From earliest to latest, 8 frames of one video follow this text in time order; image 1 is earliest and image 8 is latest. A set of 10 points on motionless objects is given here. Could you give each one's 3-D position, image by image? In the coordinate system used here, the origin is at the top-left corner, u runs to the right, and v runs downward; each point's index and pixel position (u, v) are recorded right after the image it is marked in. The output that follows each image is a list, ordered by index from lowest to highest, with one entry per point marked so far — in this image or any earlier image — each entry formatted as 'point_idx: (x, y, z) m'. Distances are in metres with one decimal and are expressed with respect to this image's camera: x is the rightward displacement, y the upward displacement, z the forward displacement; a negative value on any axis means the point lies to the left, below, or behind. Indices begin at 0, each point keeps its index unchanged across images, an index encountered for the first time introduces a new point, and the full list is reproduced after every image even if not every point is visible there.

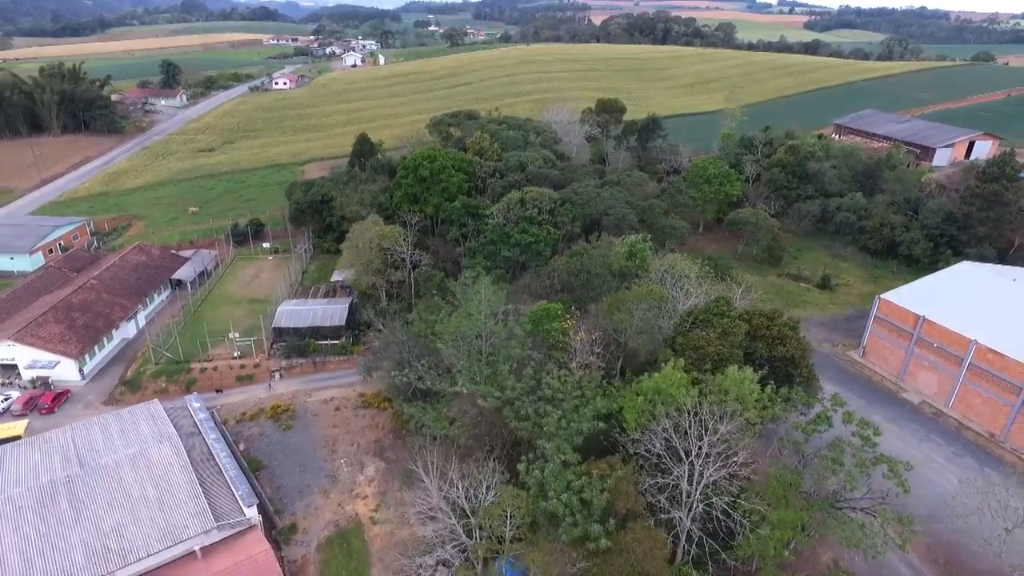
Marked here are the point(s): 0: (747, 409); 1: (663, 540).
0: (+6.8, -3.5, +18.3) m
1: (+3.8, -6.5, +16.1) m
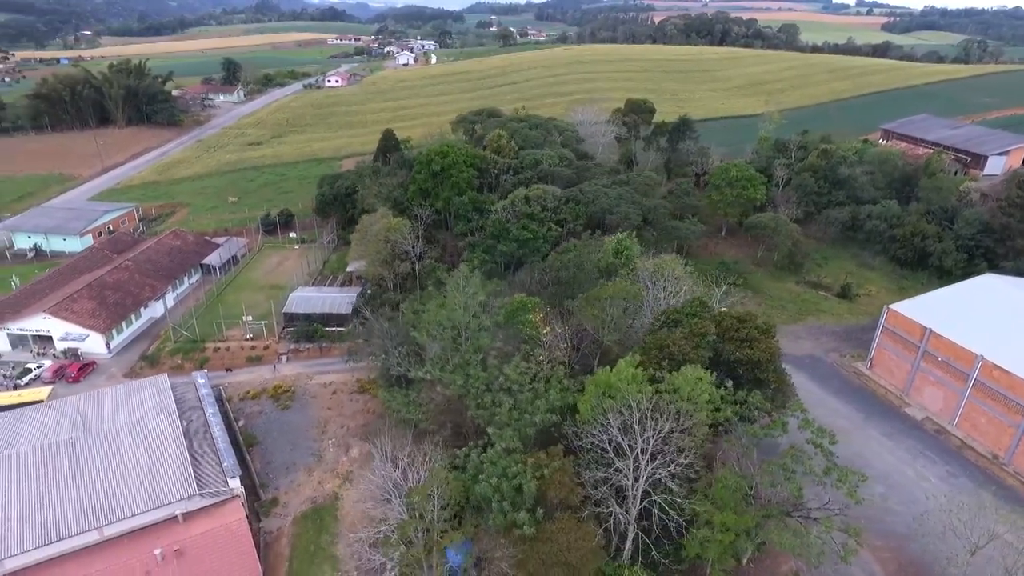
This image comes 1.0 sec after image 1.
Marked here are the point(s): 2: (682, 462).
0: (+5.3, -3.5, +18.2) m
1: (+2.0, -6.3, +16.2) m
2: (+4.8, -5.0, +17.8) m
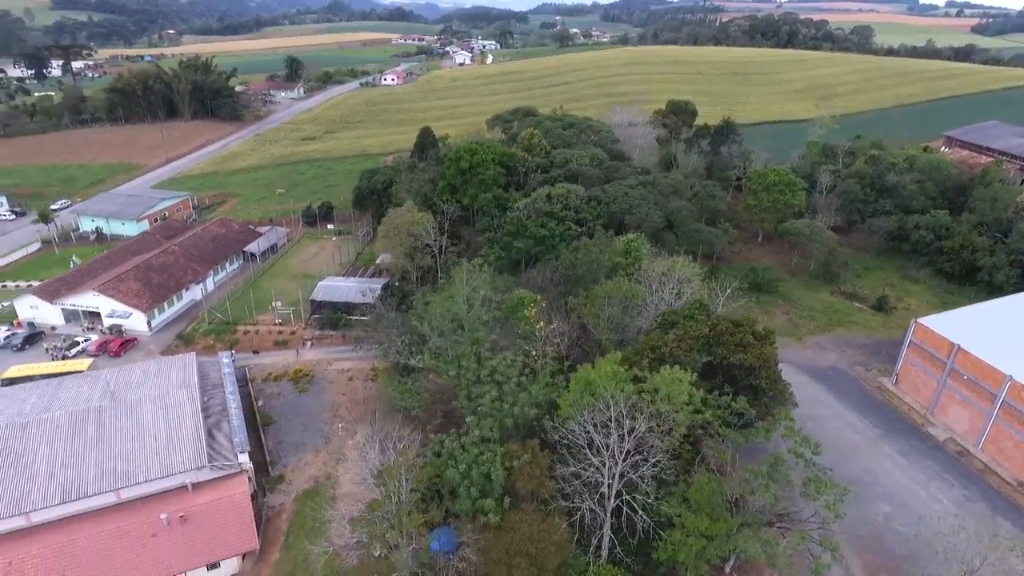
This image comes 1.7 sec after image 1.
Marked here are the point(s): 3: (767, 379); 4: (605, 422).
0: (+4.7, -3.5, +18.0) m
1: (+1.1, -6.2, +16.3) m
2: (+4.1, -5.0, +17.7) m
3: (+8.2, -2.9, +20.0) m
4: (+2.5, -3.8, +17.6) m
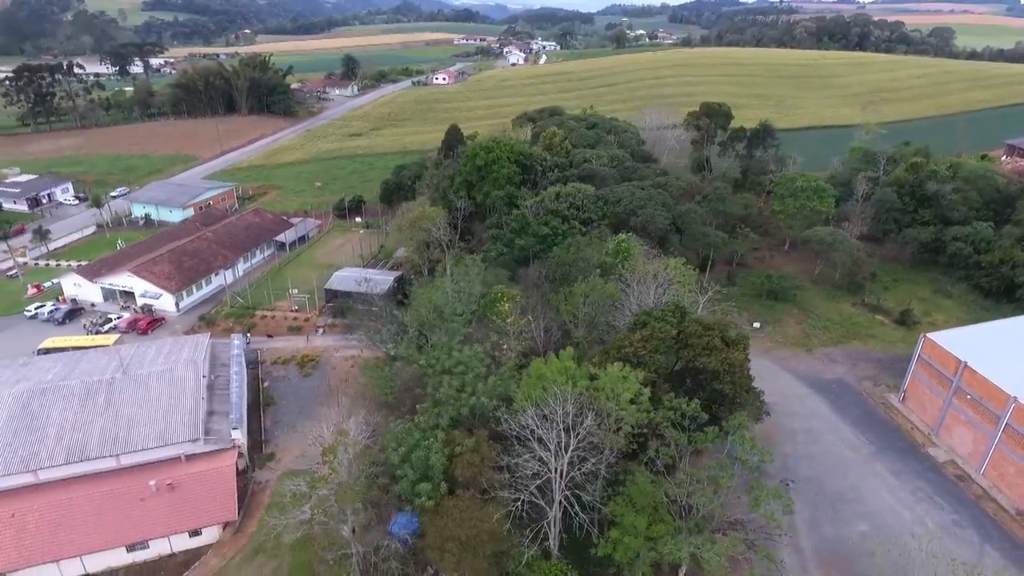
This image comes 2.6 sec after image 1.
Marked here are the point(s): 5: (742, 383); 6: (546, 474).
0: (+3.2, -3.5, +17.9) m
1: (-0.7, -6.0, +16.6) m
2: (+2.5, -4.9, +17.6) m
3: (+6.9, -3.0, +19.6) m
4: (+1.0, -3.7, +17.7) m
5: (+7.3, -3.0, +19.9) m
6: (+0.9, -5.2, +17.3) m
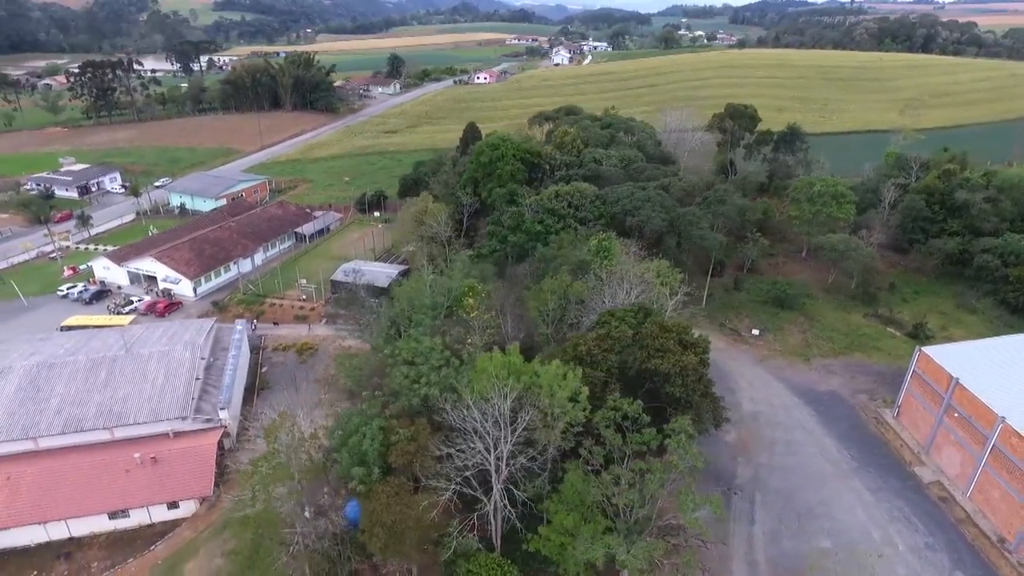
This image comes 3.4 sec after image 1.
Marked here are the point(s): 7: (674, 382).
0: (+1.4, -3.4, +17.9) m
1: (-2.6, -5.7, +16.8) m
2: (+0.7, -4.8, +17.7) m
3: (+5.2, -3.1, +19.3) m
4: (-0.8, -3.5, +17.9) m
5: (+5.7, -3.1, +19.5) m
6: (-0.9, -5.0, +17.5) m
7: (+5.0, -2.9, +19.3) m
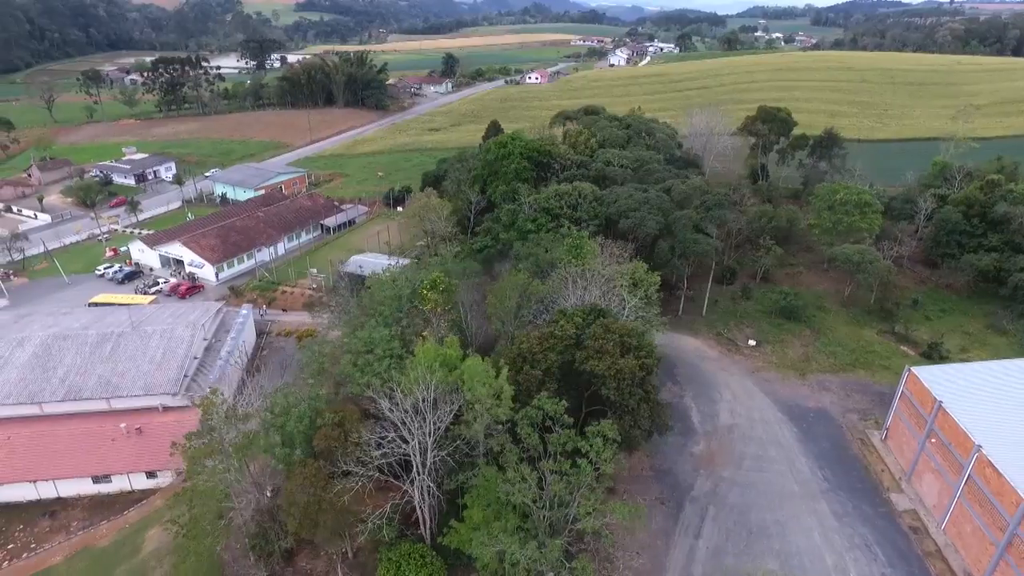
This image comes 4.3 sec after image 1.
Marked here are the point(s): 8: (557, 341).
0: (-0.8, -3.3, +17.9) m
1: (-5.0, -5.4, +17.2) m
2: (-1.6, -4.6, +17.7) m
3: (+3.2, -3.1, +18.9) m
4: (-3.0, -3.3, +18.1) m
5: (+3.6, -3.2, +19.0) m
6: (-3.2, -4.8, +17.7) m
7: (+3.0, -3.0, +18.9) m
8: (+1.4, -1.7, +19.9) m
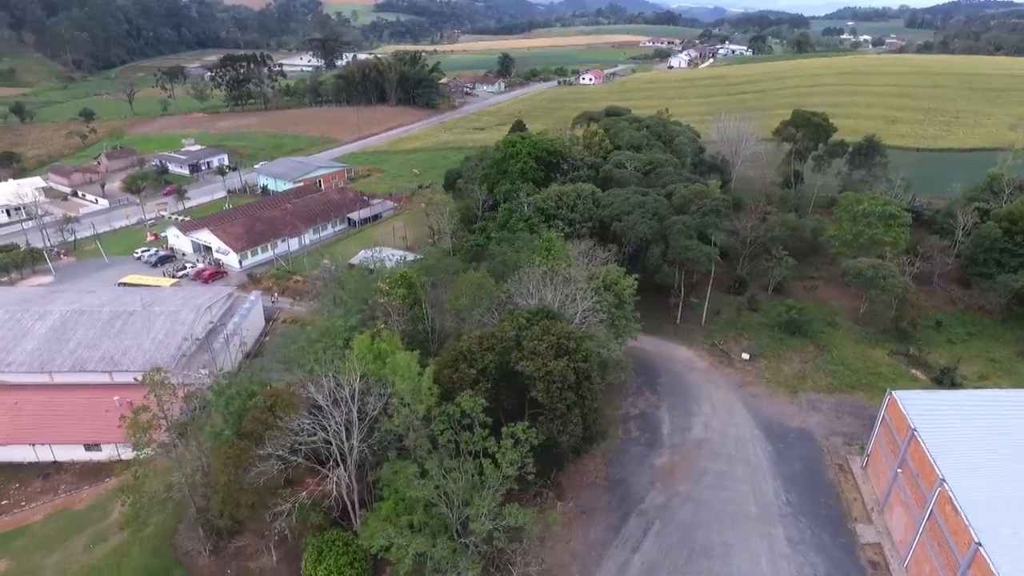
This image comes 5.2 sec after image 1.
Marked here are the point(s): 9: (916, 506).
0: (-3.1, -3.1, +18.0) m
1: (-7.4, -5.1, +17.8) m
2: (-4.0, -4.4, +17.9) m
3: (+1.0, -3.2, +18.5) m
4: (-5.2, -3.0, +18.4) m
5: (+1.4, -3.2, +18.7) m
6: (-5.6, -4.5, +18.1) m
7: (+0.8, -3.0, +18.6) m
8: (-0.6, -1.7, +19.7) m
9: (+12.8, -6.9, +19.6) m
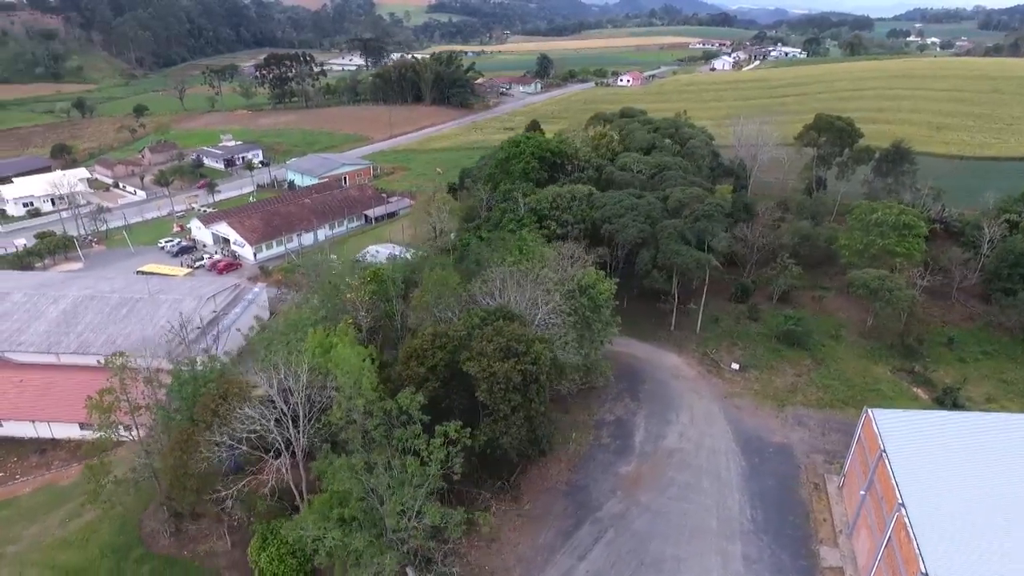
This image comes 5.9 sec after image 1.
0: (-4.8, -3.0, +18.1) m
1: (-9.2, -4.8, +18.3) m
2: (-5.8, -4.3, +18.1) m
3: (-0.7, -3.2, +18.4) m
4: (-6.9, -2.8, +18.7) m
5: (-0.3, -3.3, +18.5) m
6: (-7.3, -4.3, +18.4) m
7: (-0.9, -3.0, +18.5) m
8: (-2.2, -1.6, +19.7) m
9: (+11.0, -7.3, +18.6) m
